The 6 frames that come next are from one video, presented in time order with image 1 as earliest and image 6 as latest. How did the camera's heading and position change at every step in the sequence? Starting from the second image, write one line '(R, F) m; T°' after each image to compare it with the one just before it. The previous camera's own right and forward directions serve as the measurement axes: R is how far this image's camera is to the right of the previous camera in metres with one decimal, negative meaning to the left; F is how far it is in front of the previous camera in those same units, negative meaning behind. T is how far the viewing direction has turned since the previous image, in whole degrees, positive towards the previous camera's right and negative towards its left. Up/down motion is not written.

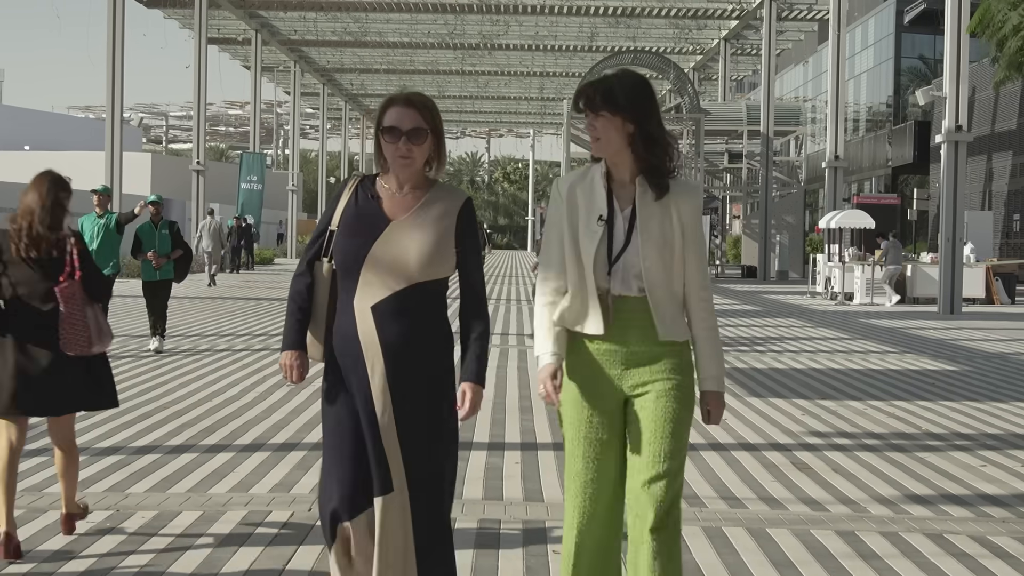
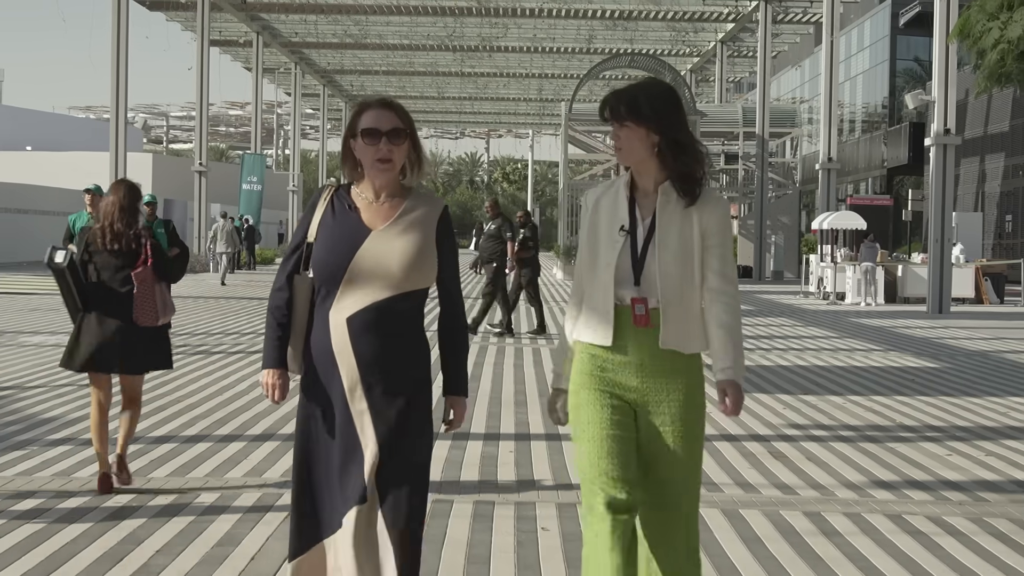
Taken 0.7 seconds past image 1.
(0.0, -0.4) m; 0°
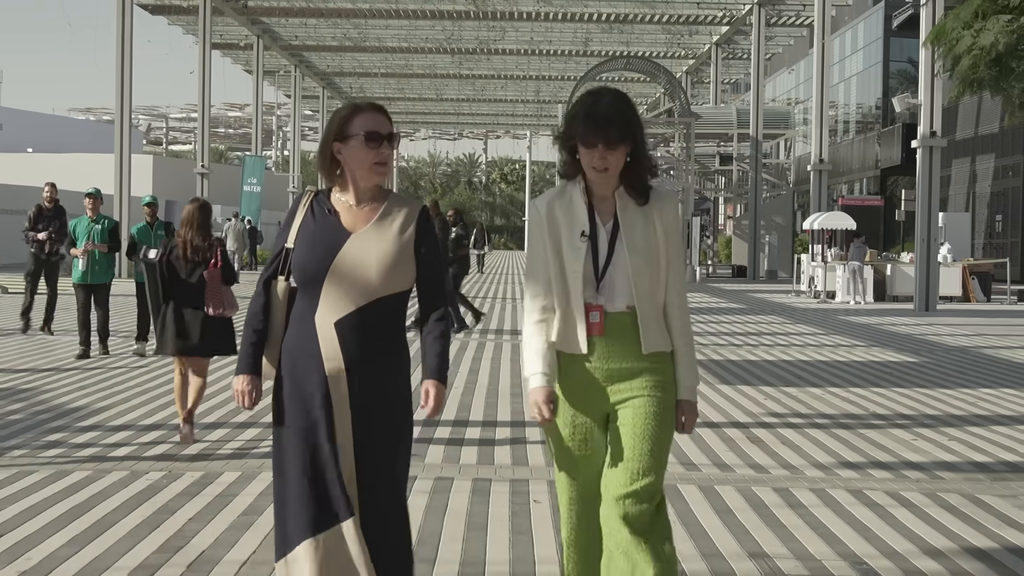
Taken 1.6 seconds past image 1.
(0.0, -0.5) m; 0°
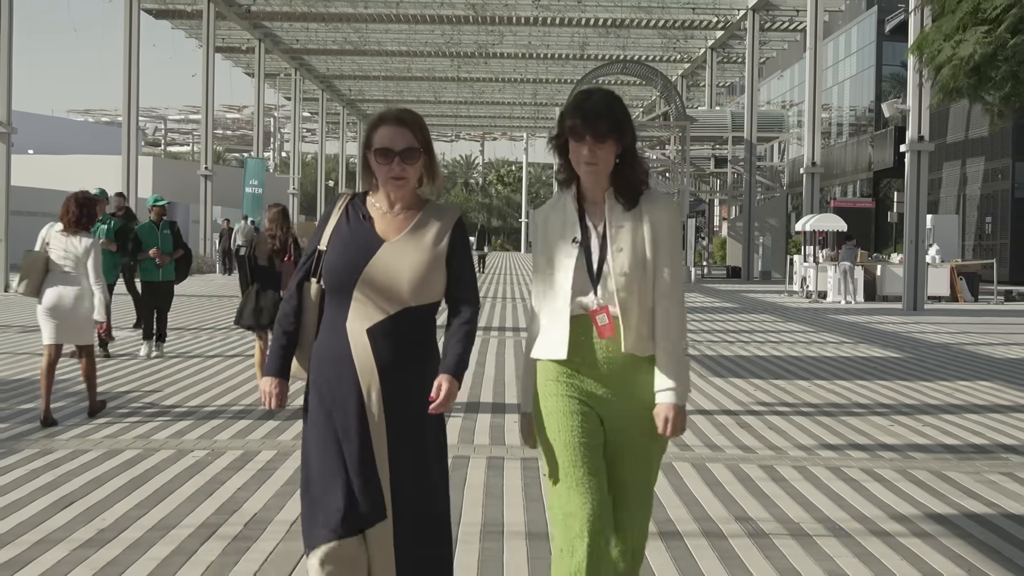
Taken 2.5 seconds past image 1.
(-0.1, -0.6) m; 0°
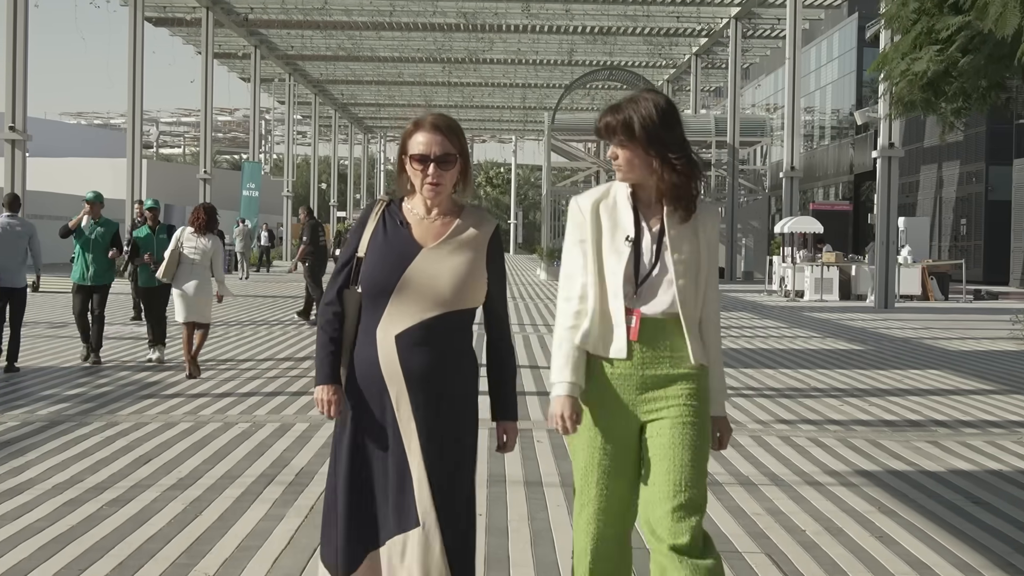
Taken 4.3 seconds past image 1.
(-0.1, -1.1) m; +1°
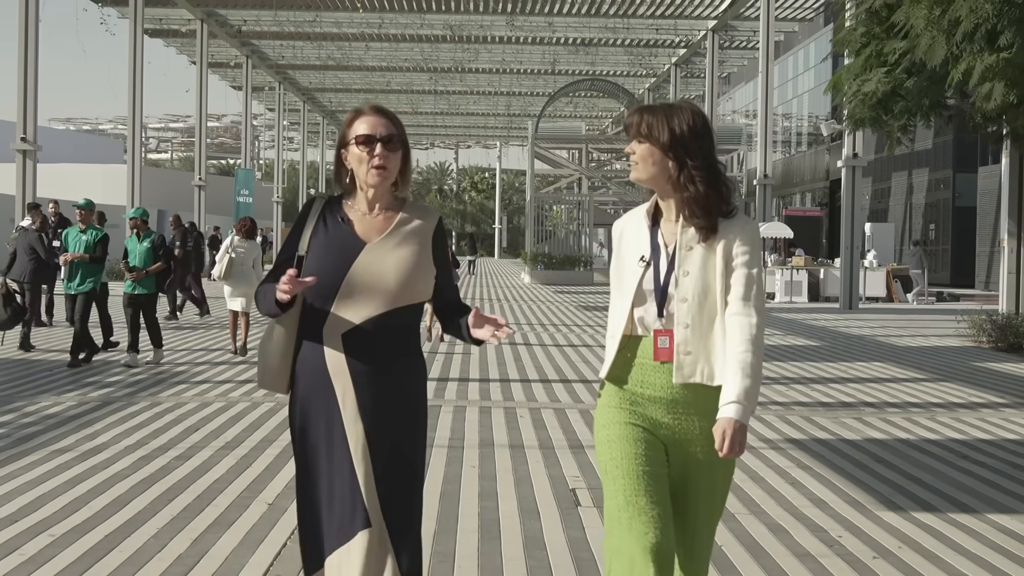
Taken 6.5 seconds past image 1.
(0.0, -1.3) m; +1°
